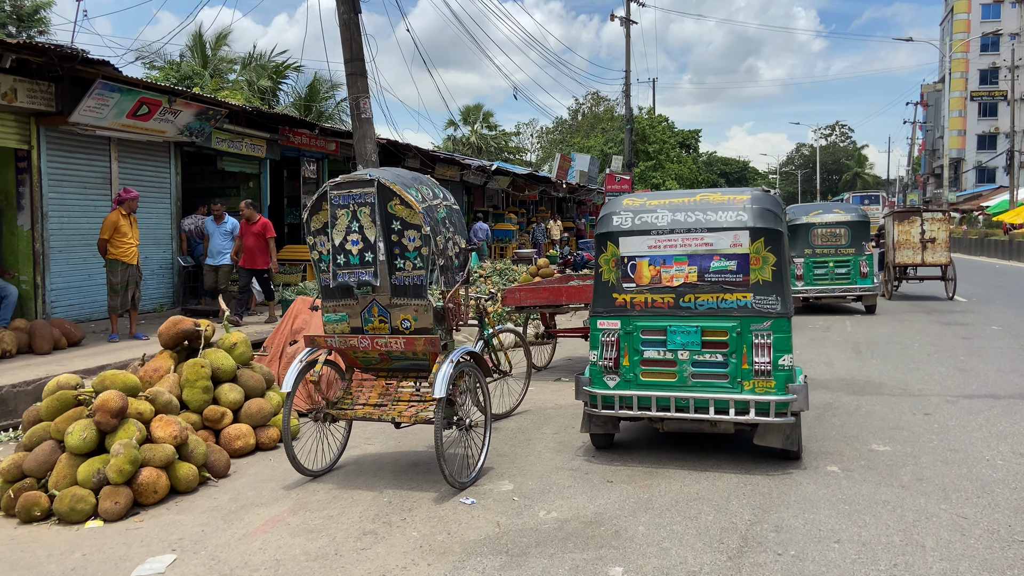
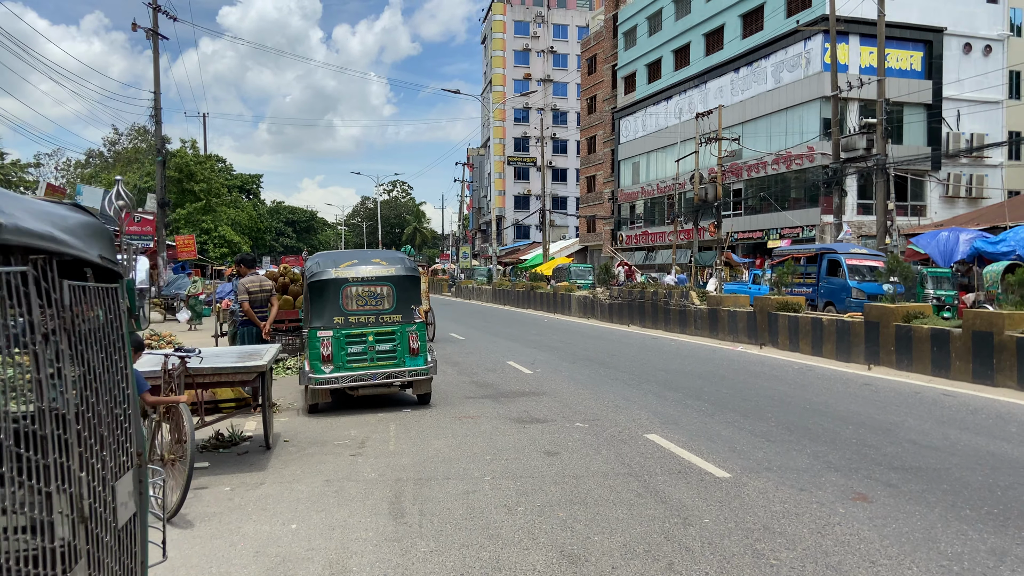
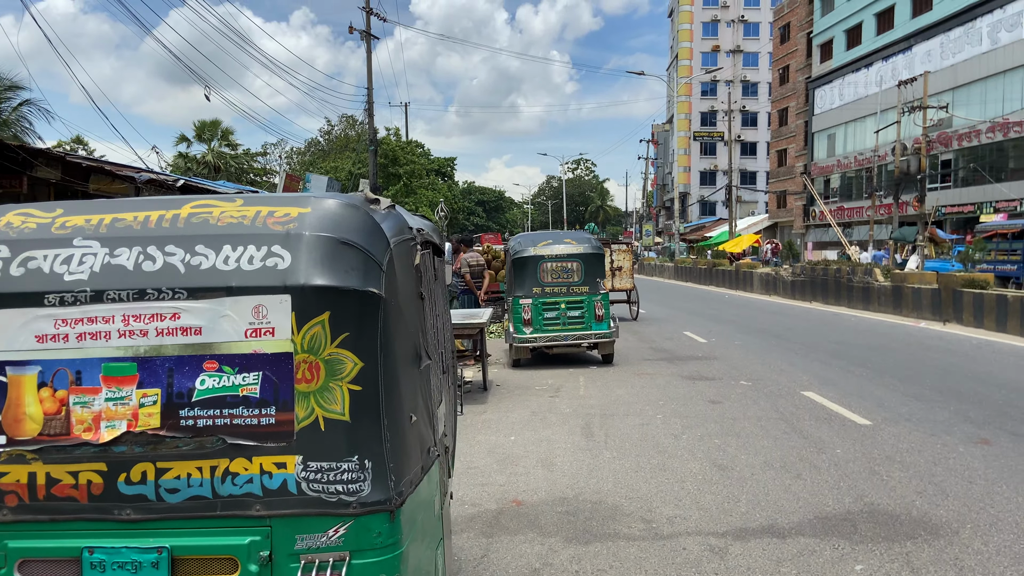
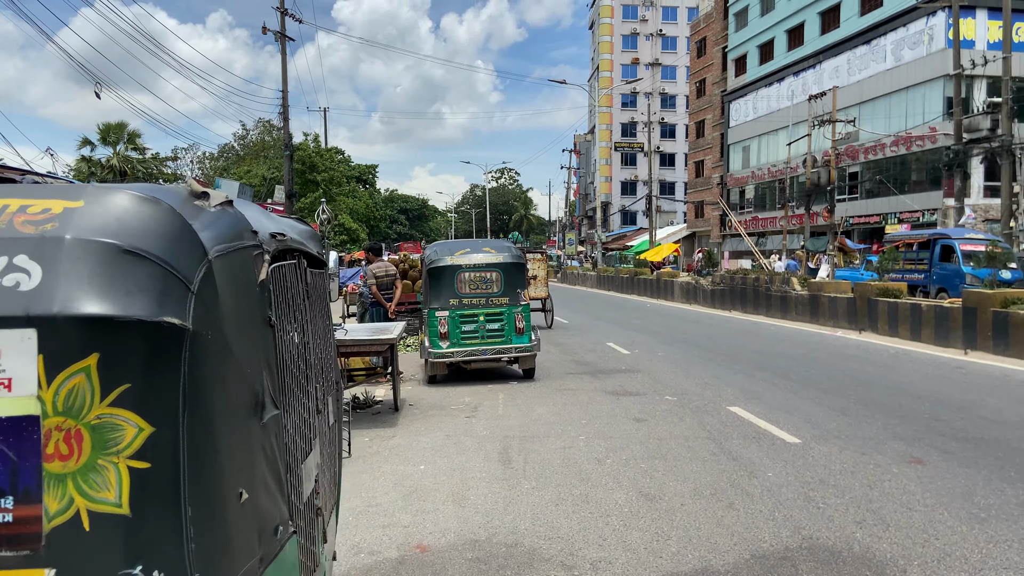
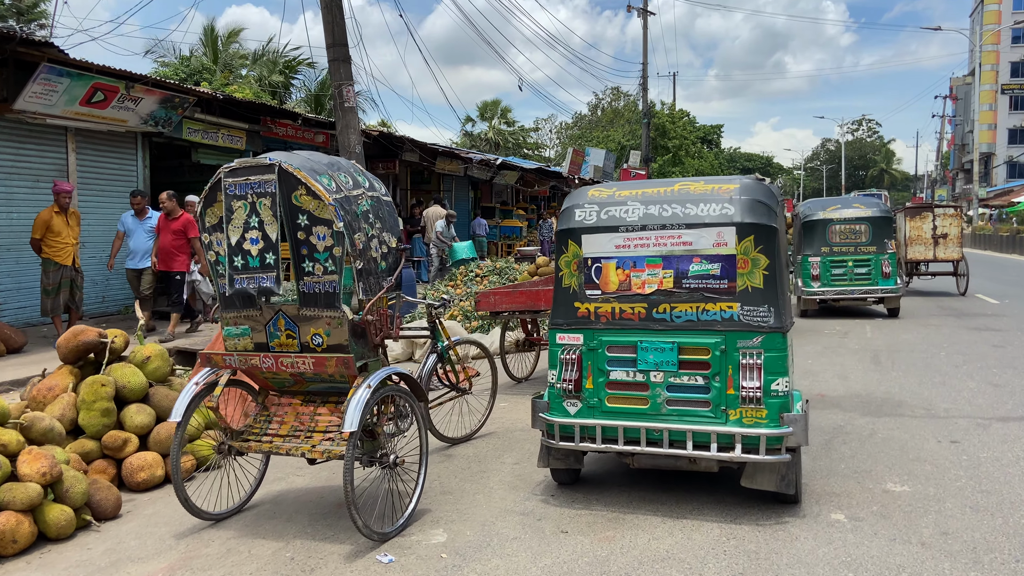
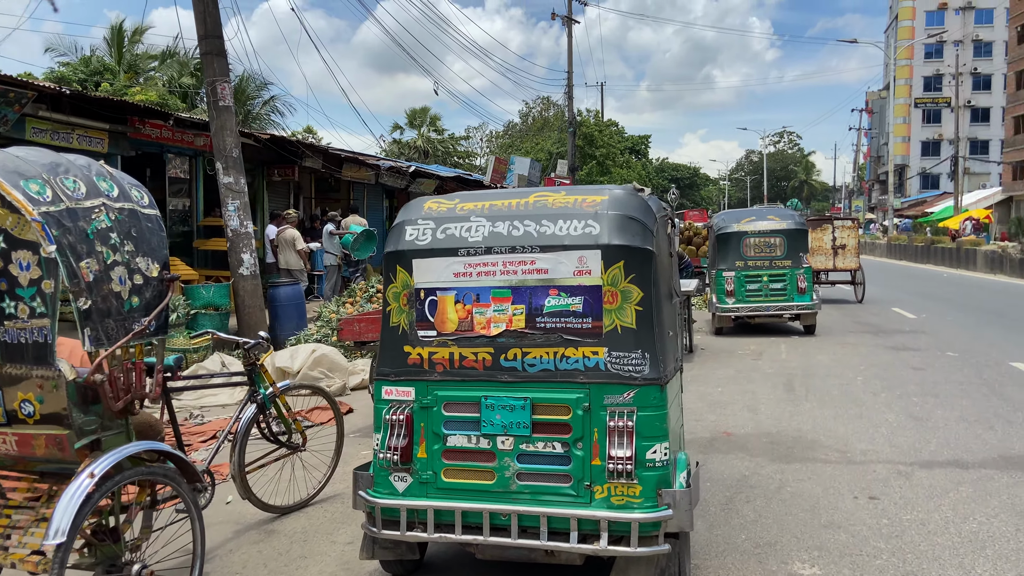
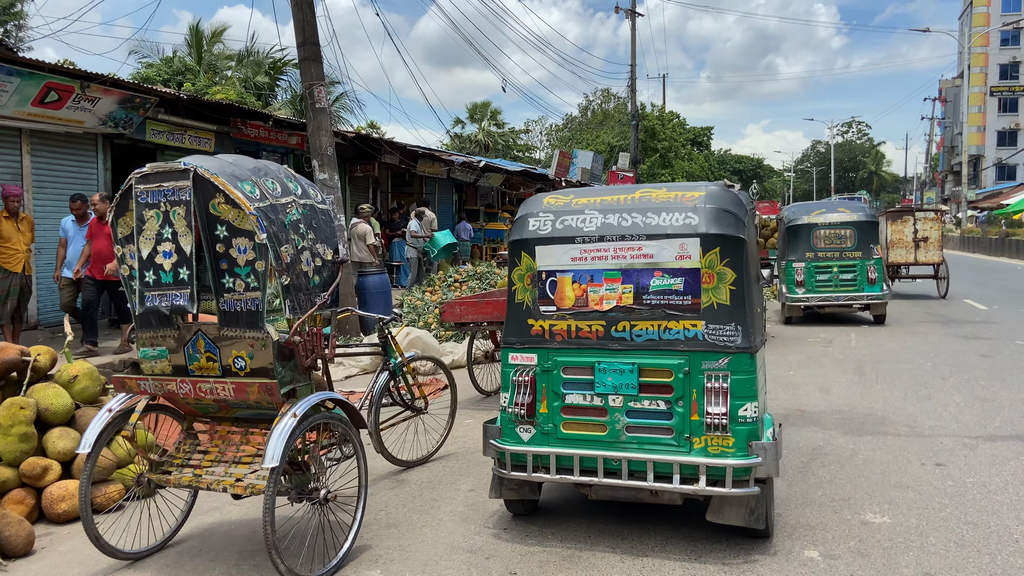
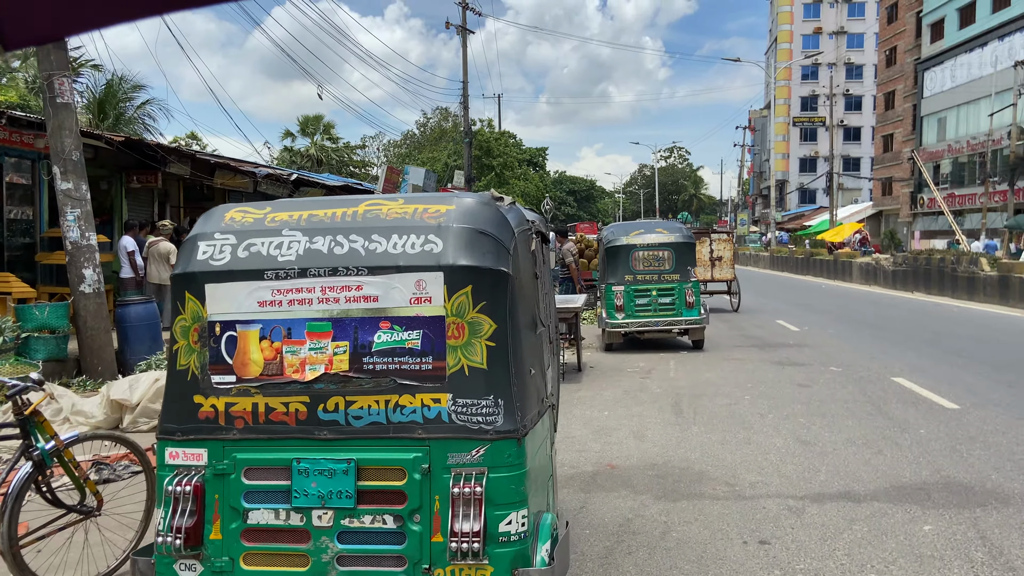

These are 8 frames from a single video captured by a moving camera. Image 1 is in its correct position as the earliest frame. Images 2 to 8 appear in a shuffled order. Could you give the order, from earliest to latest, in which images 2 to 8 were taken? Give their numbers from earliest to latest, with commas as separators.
5, 7, 6, 8, 3, 4, 2
